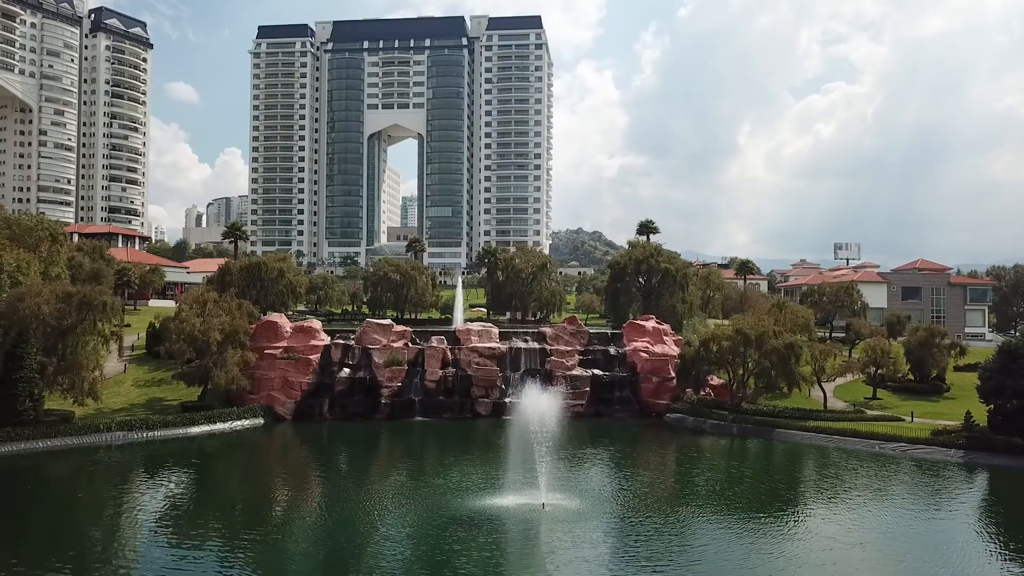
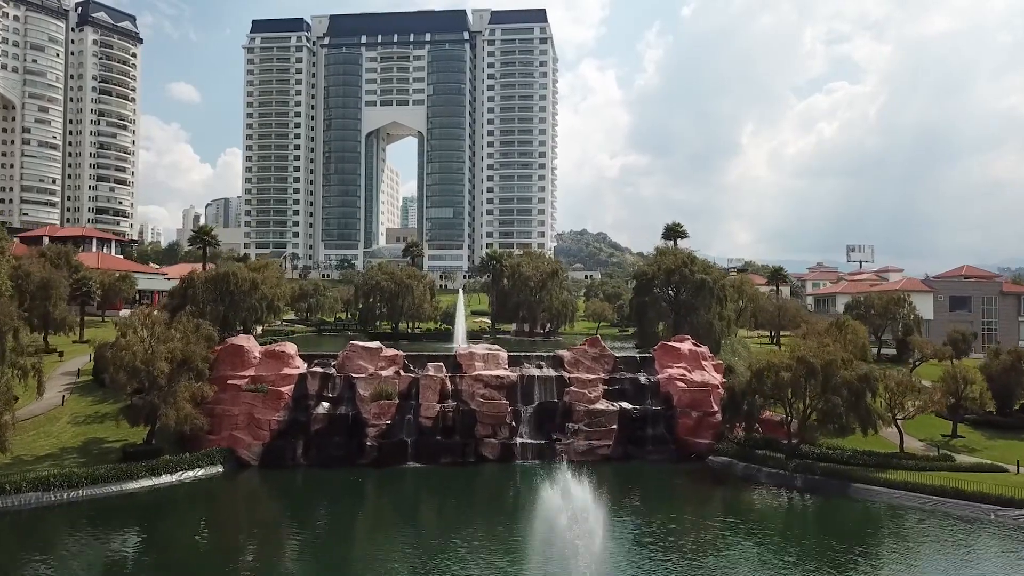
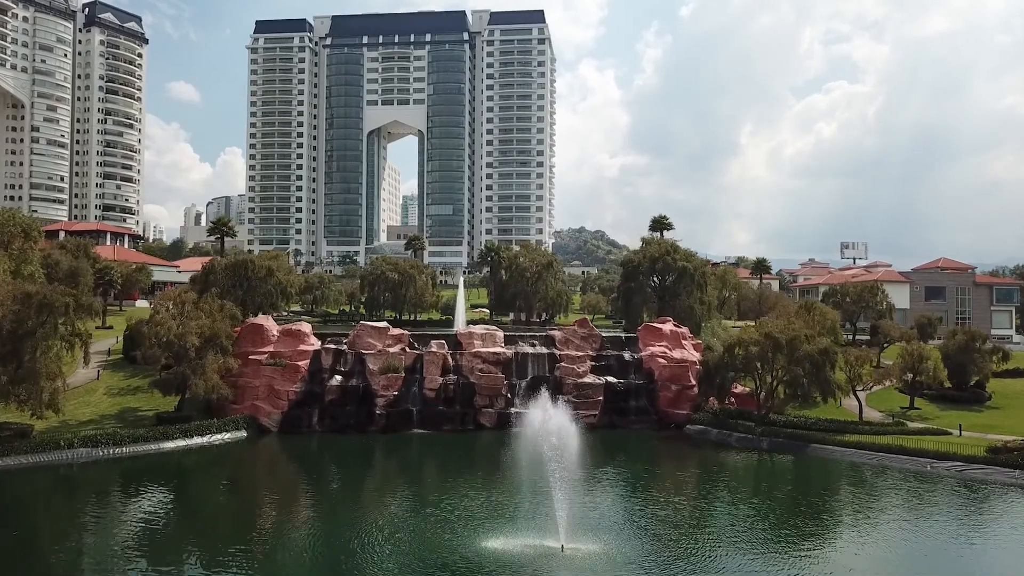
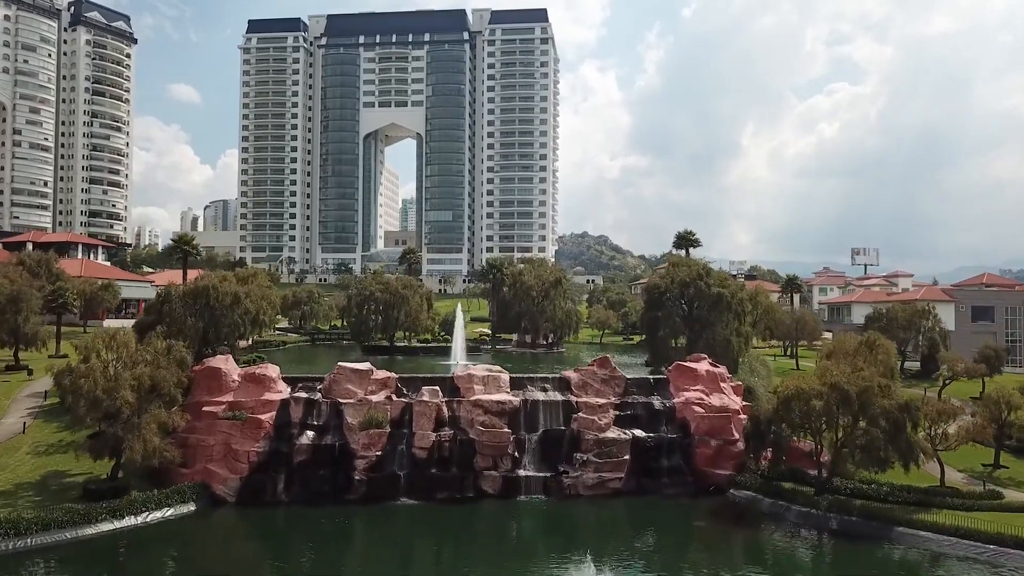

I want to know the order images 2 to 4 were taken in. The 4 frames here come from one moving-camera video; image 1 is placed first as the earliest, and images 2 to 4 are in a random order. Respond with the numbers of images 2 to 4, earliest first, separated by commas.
3, 2, 4
